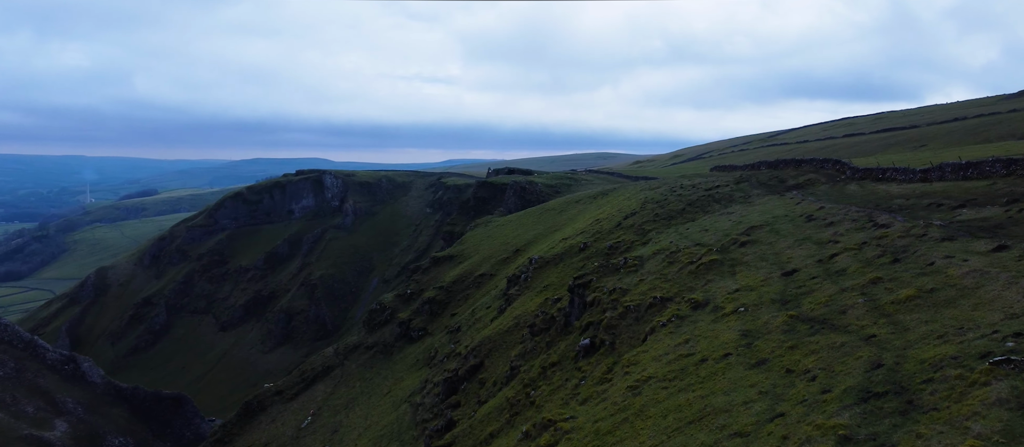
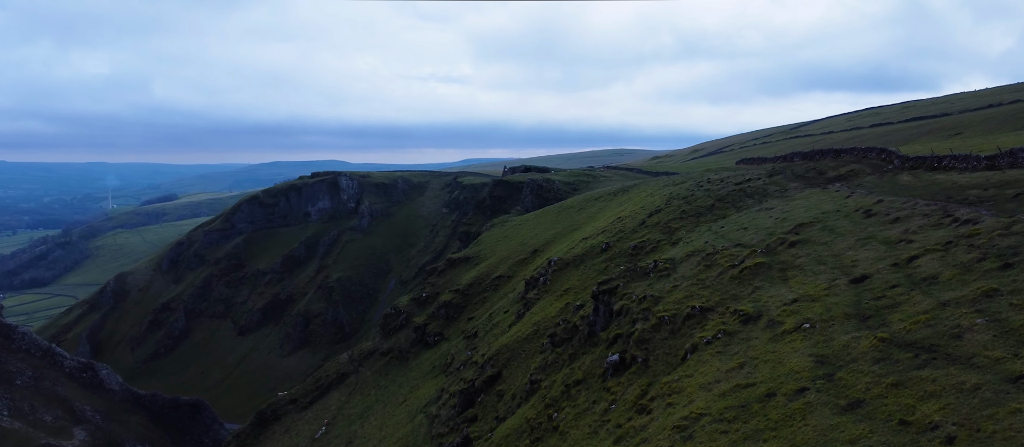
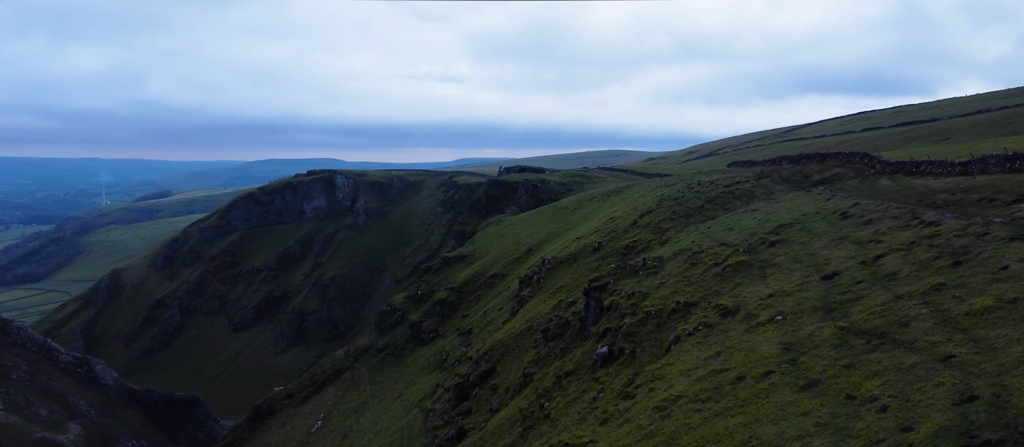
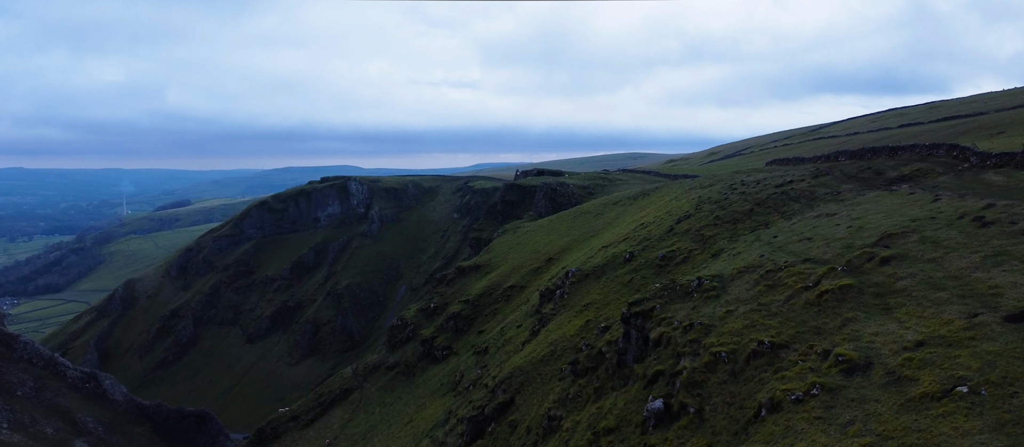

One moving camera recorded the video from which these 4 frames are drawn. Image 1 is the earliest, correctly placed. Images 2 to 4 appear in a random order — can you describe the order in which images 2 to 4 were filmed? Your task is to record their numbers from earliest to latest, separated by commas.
3, 2, 4
